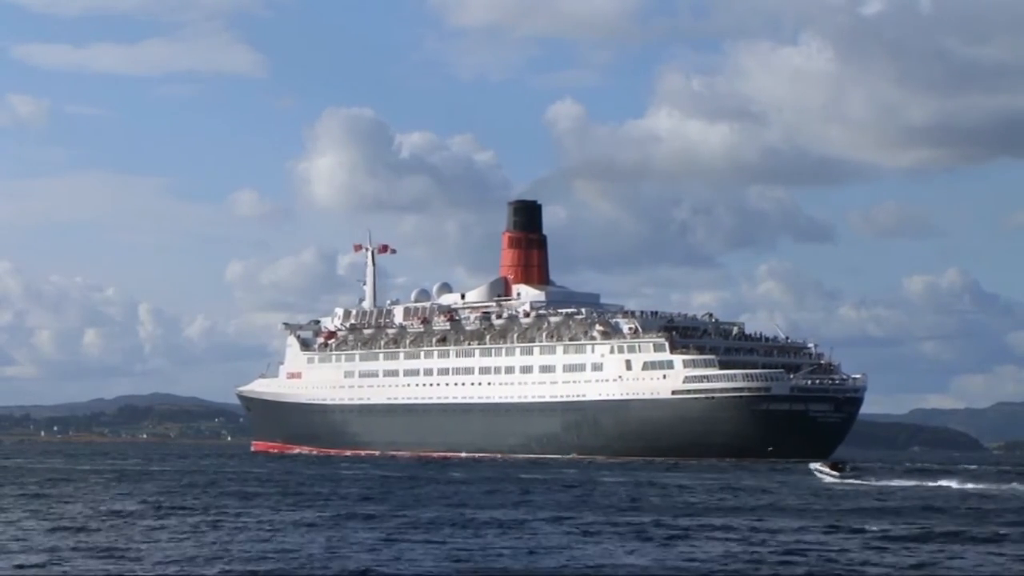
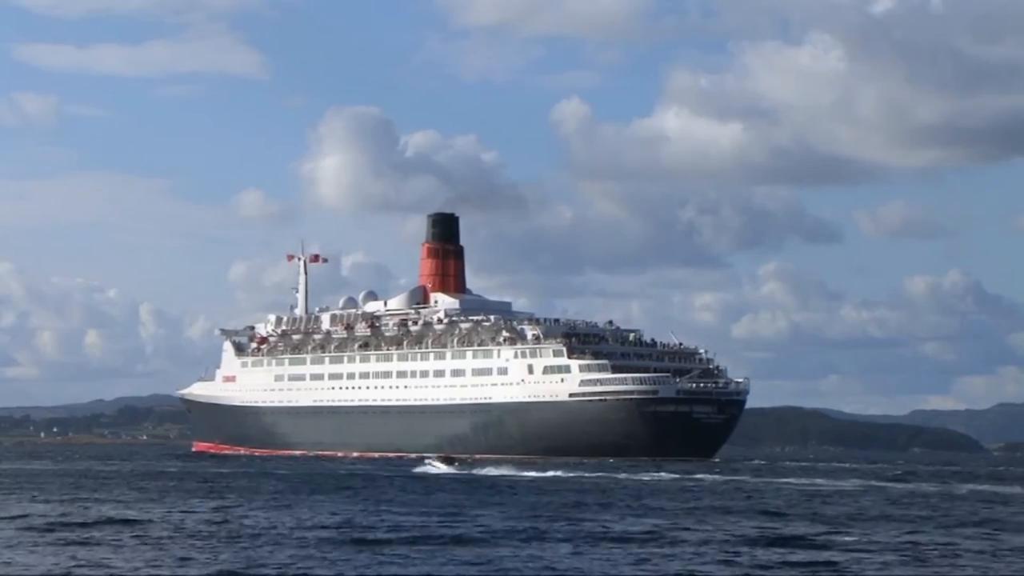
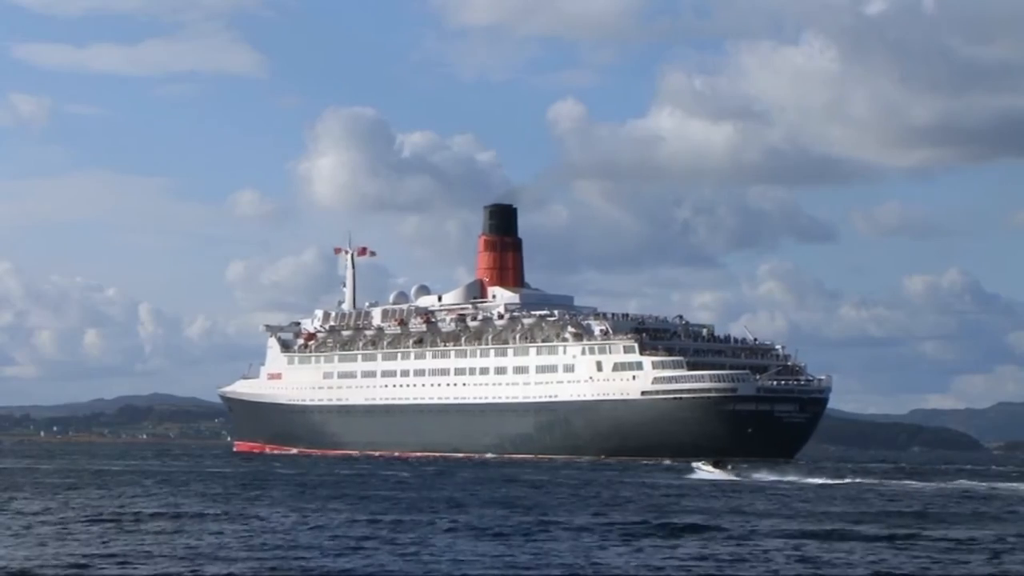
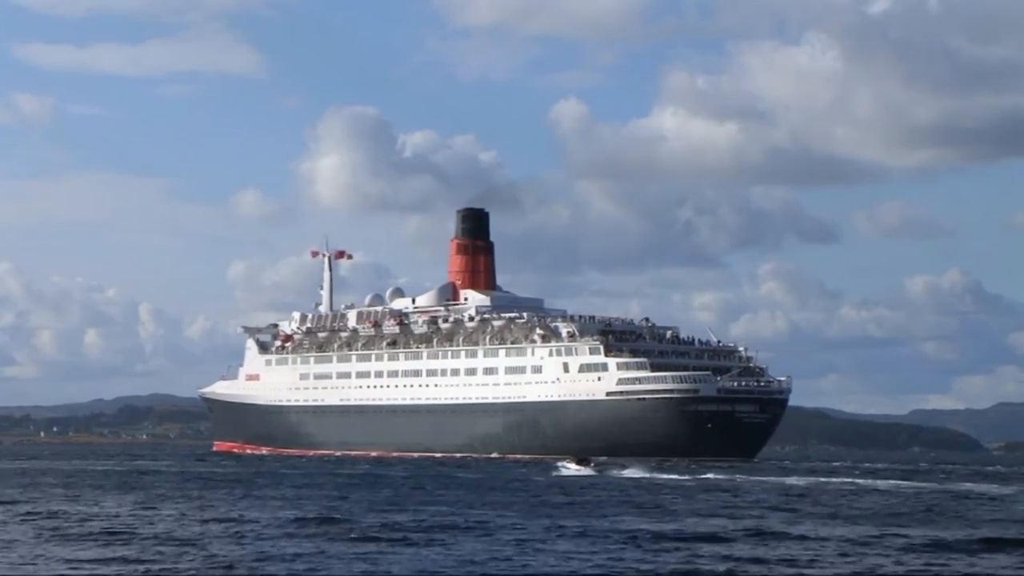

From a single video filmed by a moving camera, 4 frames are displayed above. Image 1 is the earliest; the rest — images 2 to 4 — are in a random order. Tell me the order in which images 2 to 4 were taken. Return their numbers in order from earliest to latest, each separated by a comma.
3, 4, 2
